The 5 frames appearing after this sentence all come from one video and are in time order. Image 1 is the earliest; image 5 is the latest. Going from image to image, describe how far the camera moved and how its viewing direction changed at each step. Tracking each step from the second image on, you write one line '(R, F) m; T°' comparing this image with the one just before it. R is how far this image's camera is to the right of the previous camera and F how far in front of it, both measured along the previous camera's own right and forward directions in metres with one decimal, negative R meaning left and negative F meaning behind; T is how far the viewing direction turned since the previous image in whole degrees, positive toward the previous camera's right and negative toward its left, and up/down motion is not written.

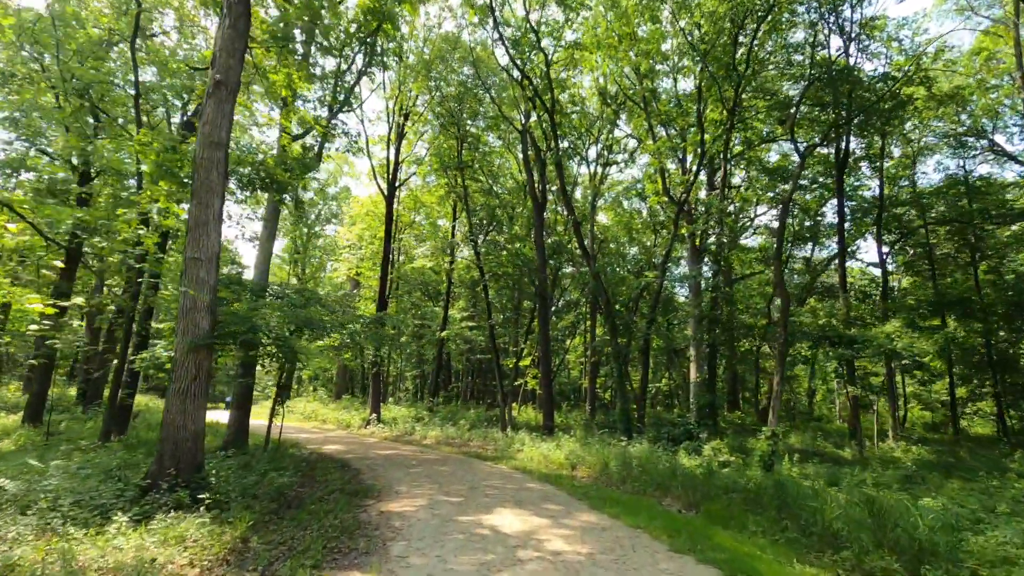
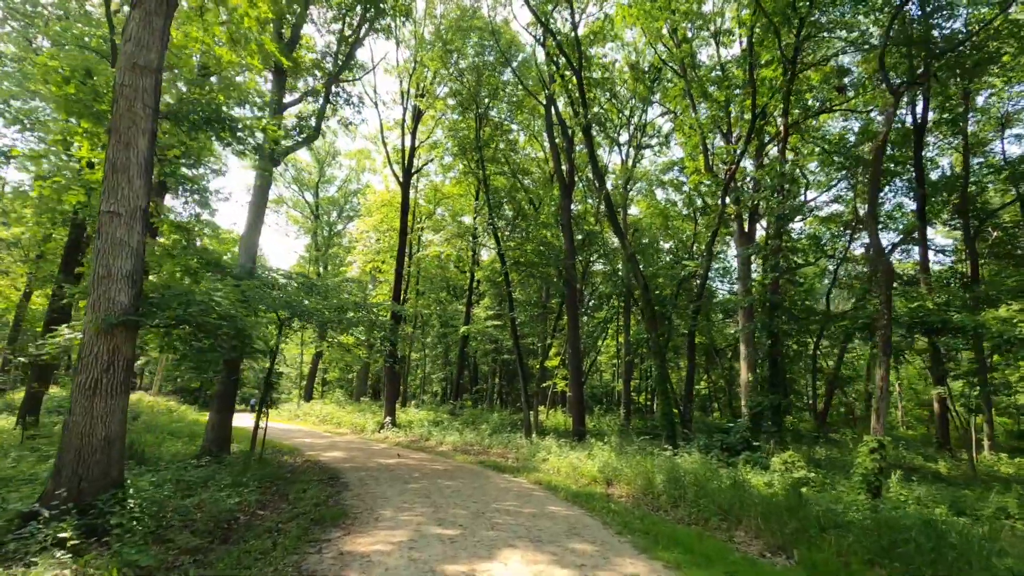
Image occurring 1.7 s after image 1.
(+0.2, +1.8) m; -3°
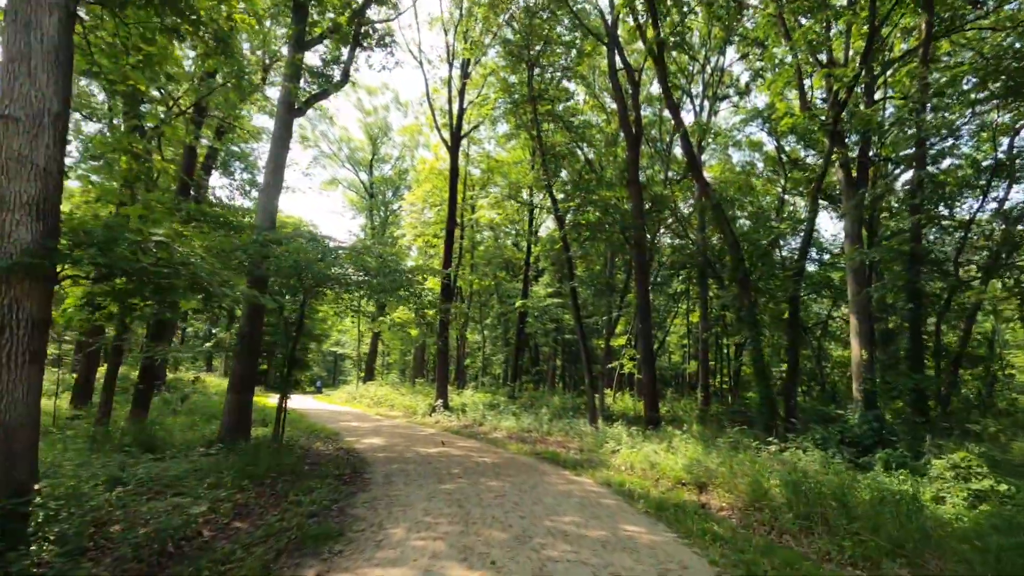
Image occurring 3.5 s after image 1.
(+0.1, +1.9) m; -7°
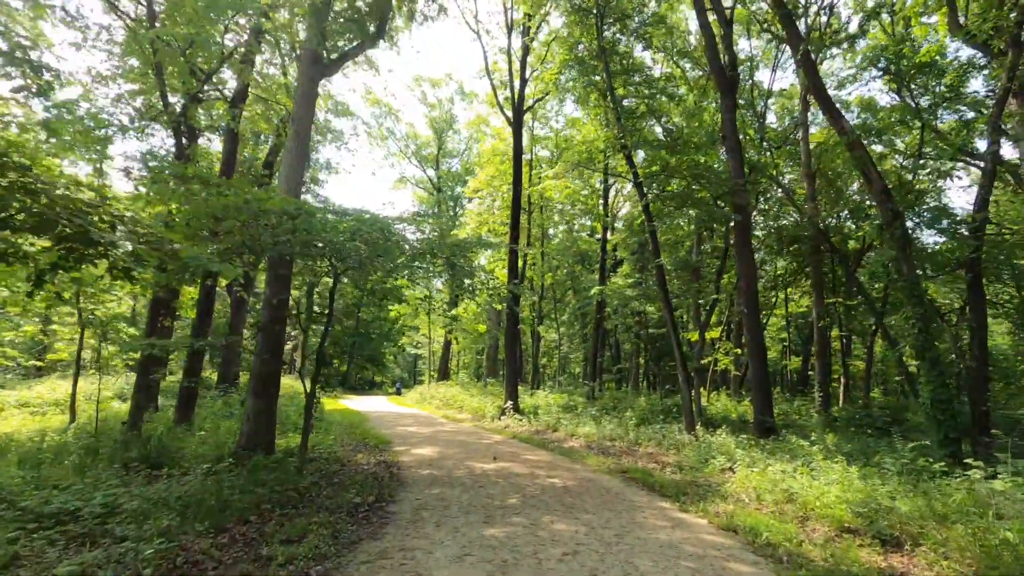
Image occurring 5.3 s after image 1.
(+0.1, +2.0) m; -8°
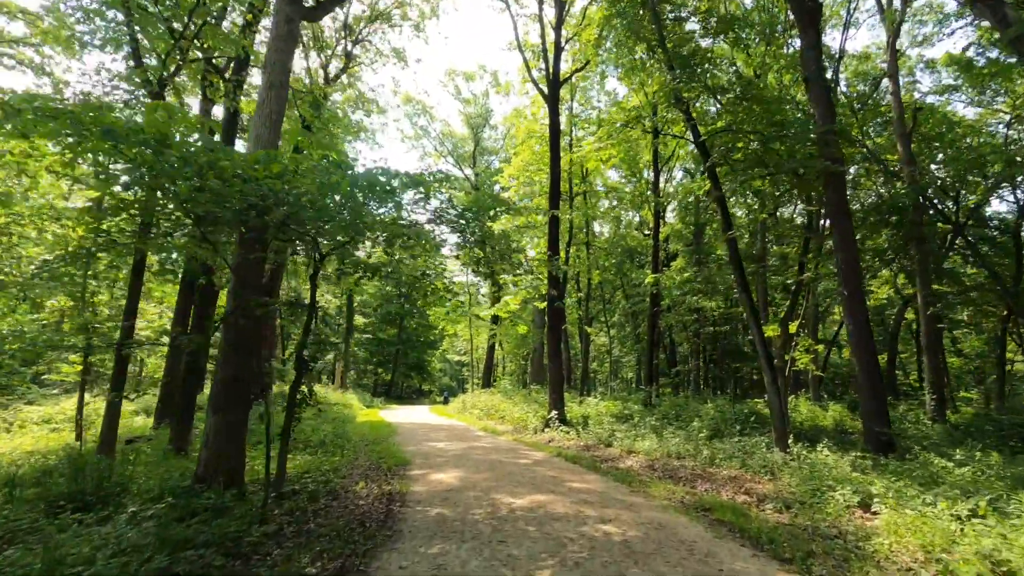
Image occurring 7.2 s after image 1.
(+0.2, +1.9) m; -5°
